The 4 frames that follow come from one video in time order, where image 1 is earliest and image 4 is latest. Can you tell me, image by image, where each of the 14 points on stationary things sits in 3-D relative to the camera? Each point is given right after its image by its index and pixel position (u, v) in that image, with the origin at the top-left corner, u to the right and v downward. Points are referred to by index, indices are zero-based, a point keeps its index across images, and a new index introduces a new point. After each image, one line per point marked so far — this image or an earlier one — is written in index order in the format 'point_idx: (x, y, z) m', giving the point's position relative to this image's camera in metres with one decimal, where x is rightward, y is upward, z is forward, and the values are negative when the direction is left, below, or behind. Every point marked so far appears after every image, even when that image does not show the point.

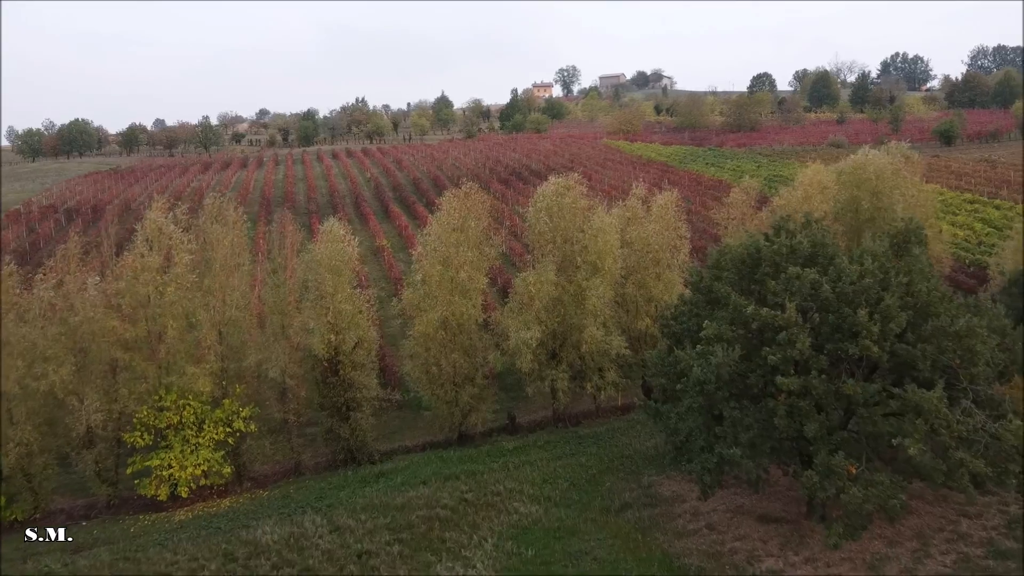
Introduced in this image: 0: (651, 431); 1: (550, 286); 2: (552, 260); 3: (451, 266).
0: (+3.3, -3.4, +18.9) m
1: (+0.9, +0.1, +19.1) m
2: (+1.0, +0.7, +19.8) m
3: (-1.5, +0.5, +19.1) m
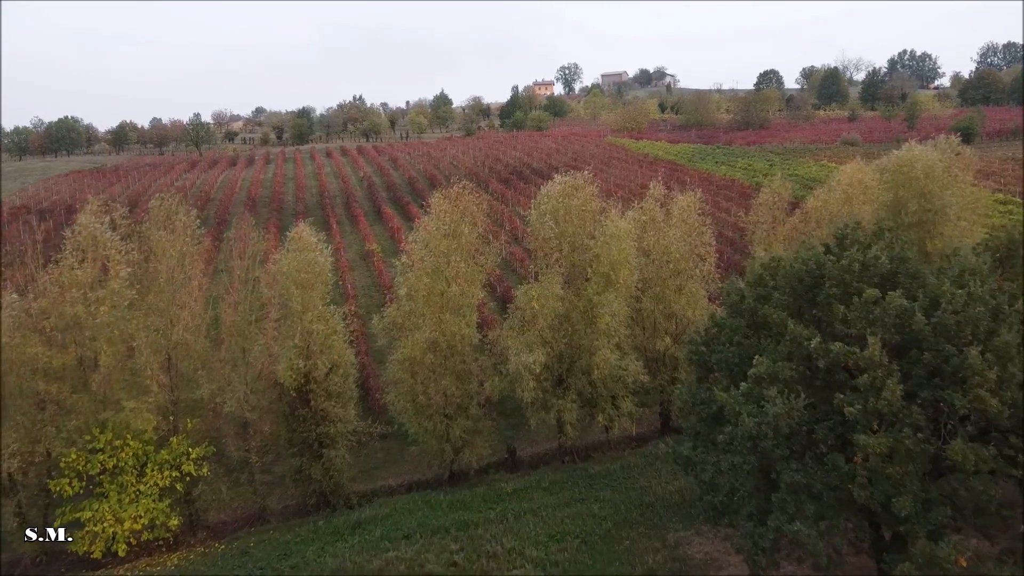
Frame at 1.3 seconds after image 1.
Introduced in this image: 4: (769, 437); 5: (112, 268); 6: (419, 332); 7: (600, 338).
0: (+3.3, -3.7, +16.2) m
1: (+0.9, -0.3, +16.5) m
2: (+1.0, +0.4, +17.1) m
3: (-1.5, +0.2, +16.5) m
4: (+3.0, -1.8, +9.5) m
5: (-7.0, +0.4, +14.1) m
6: (-1.9, -0.9, +16.2) m
7: (+1.8, -1.0, +16.5) m
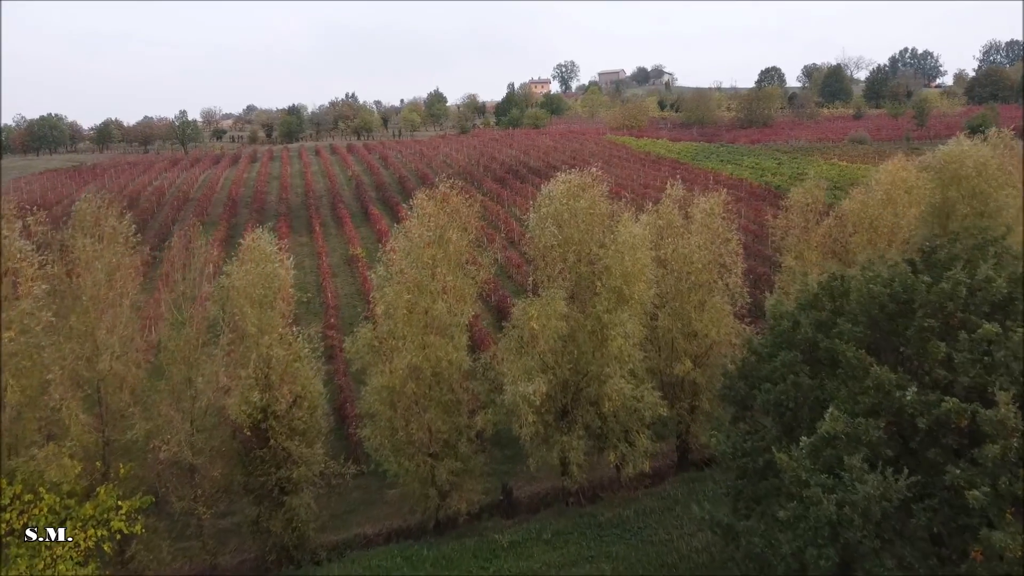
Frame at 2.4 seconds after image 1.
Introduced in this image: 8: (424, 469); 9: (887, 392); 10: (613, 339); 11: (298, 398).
0: (+3.2, -4.0, +13.8) m
1: (+0.8, -0.6, +14.0) m
2: (+0.9, +0.1, +14.7) m
3: (-1.5, -0.1, +14.0) m
4: (+3.0, -2.1, +7.1) m
5: (-7.1, +0.1, +11.6) m
6: (-2.0, -1.2, +13.8) m
7: (+1.7, -1.3, +14.1) m
8: (-1.6, -3.2, +14.1) m
9: (+3.6, -1.0, +7.6) m
10: (+1.8, -0.9, +14.0) m
11: (-3.6, -1.9, +13.5) m
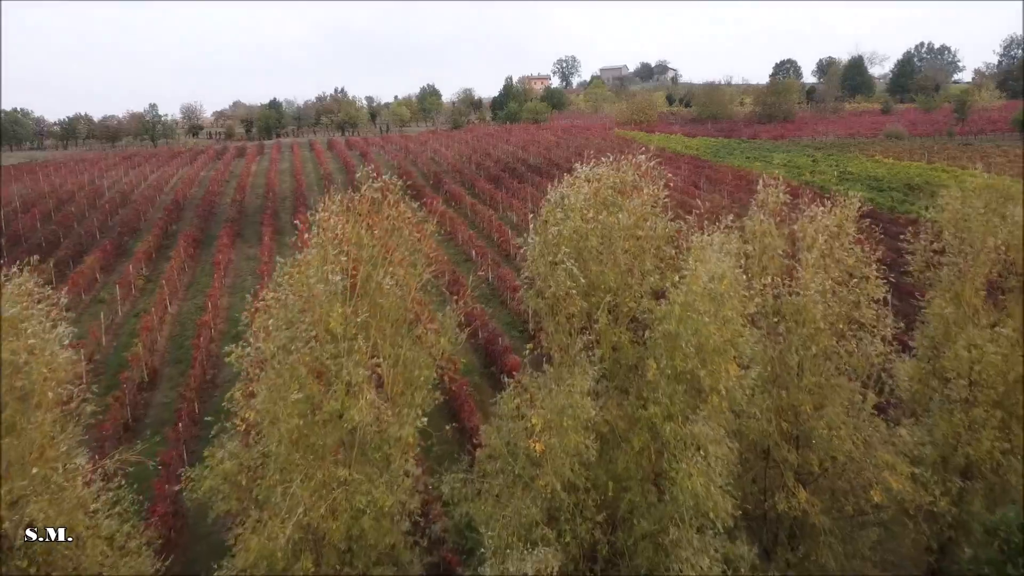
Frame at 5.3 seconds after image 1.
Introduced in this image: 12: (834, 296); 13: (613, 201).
0: (+3.0, -4.8, +7.3) m
1: (+0.7, -1.4, +7.6) m
2: (+0.8, -0.8, +8.2) m
3: (-1.7, -0.9, +7.5) m
4: (+2.9, -2.9, +0.6) m
5: (-7.2, -0.8, +5.1) m
6: (-2.1, -2.0, +7.3) m
7: (+1.6, -2.2, +7.6) m
8: (-1.7, -4.0, +7.6) m
9: (+3.4, -1.8, +1.1) m
10: (+1.6, -1.7, +7.5) m
11: (-3.8, -2.7, +7.0) m
12: (+3.7, -0.1, +9.1) m
13: (+1.1, +0.9, +8.8) m
